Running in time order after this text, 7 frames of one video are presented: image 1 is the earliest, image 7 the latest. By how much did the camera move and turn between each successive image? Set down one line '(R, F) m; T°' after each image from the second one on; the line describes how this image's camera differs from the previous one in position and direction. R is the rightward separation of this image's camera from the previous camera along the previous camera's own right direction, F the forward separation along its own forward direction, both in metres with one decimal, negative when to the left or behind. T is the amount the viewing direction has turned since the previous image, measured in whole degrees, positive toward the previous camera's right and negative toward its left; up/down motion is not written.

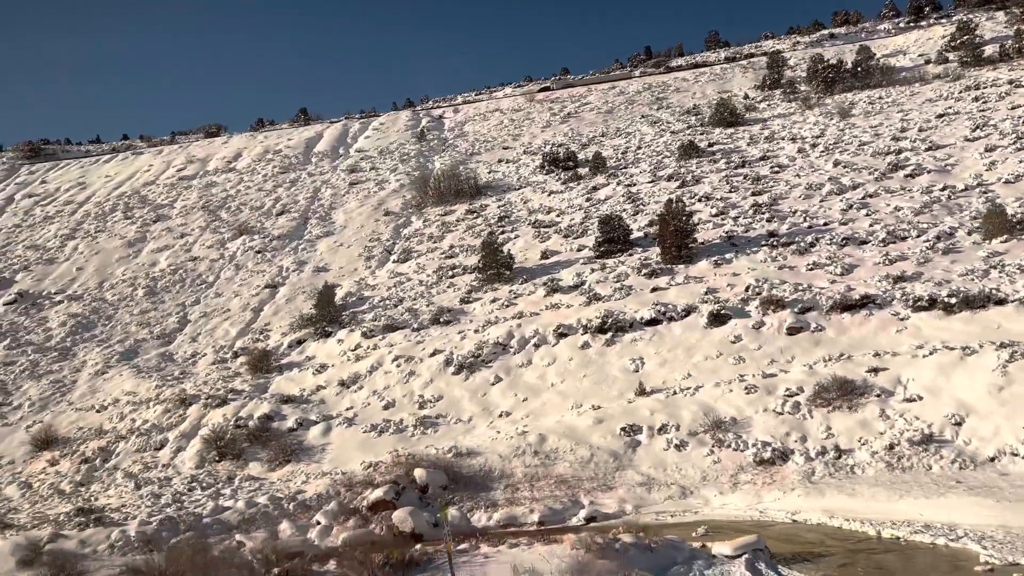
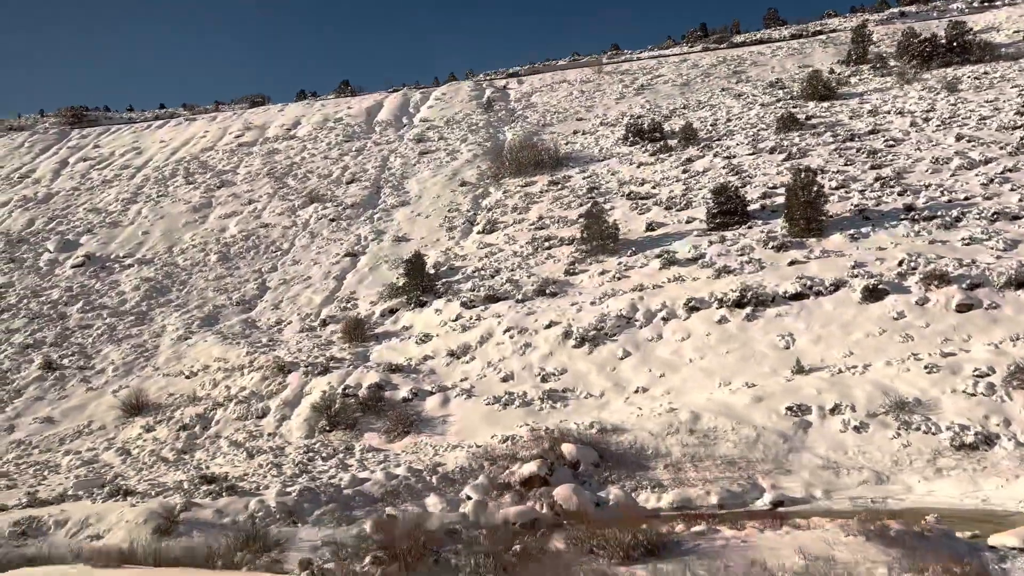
(-1.3, +0.5) m; -1°
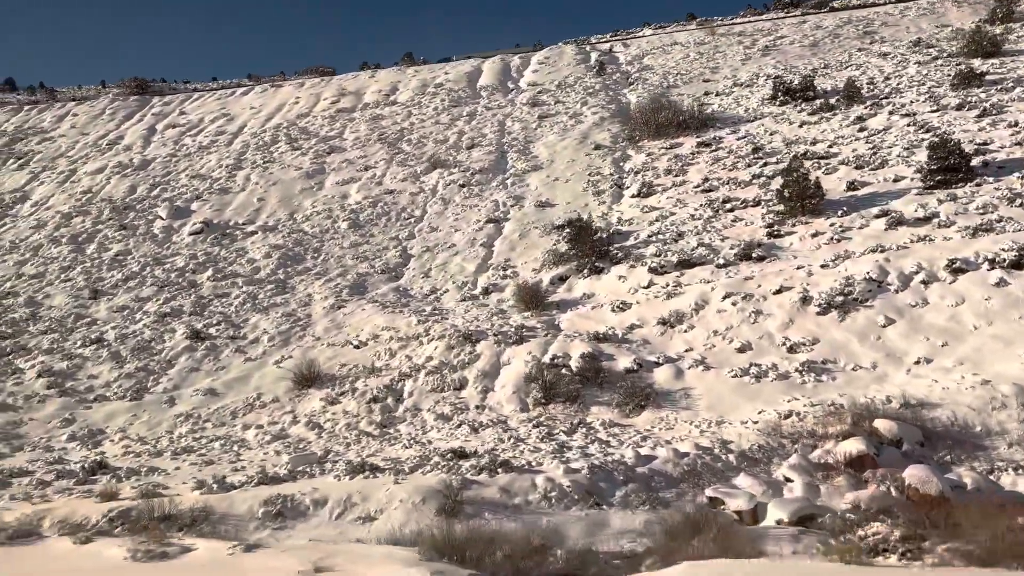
(-2.3, +0.9) m; -1°
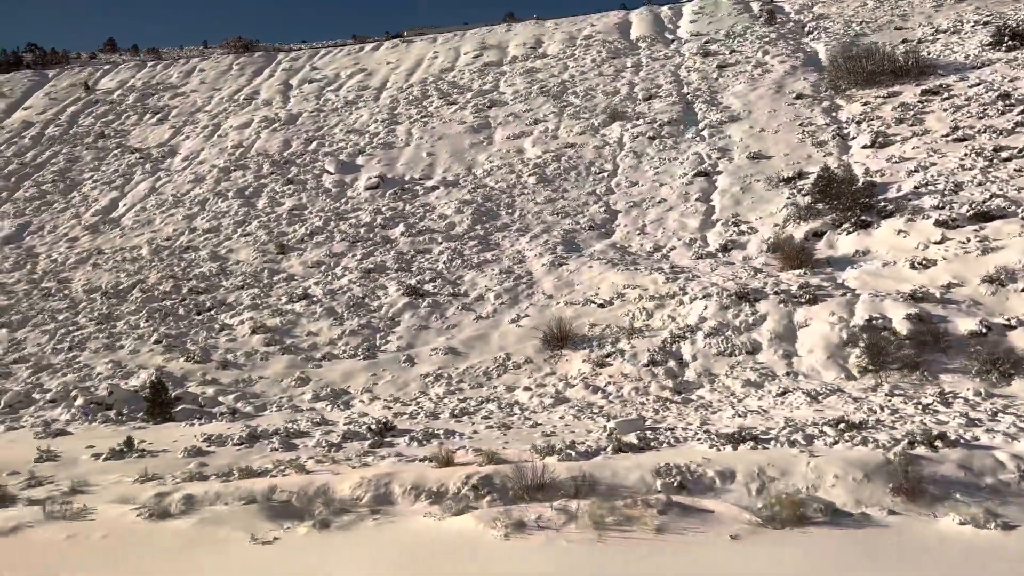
(-2.6, +0.9) m; -3°
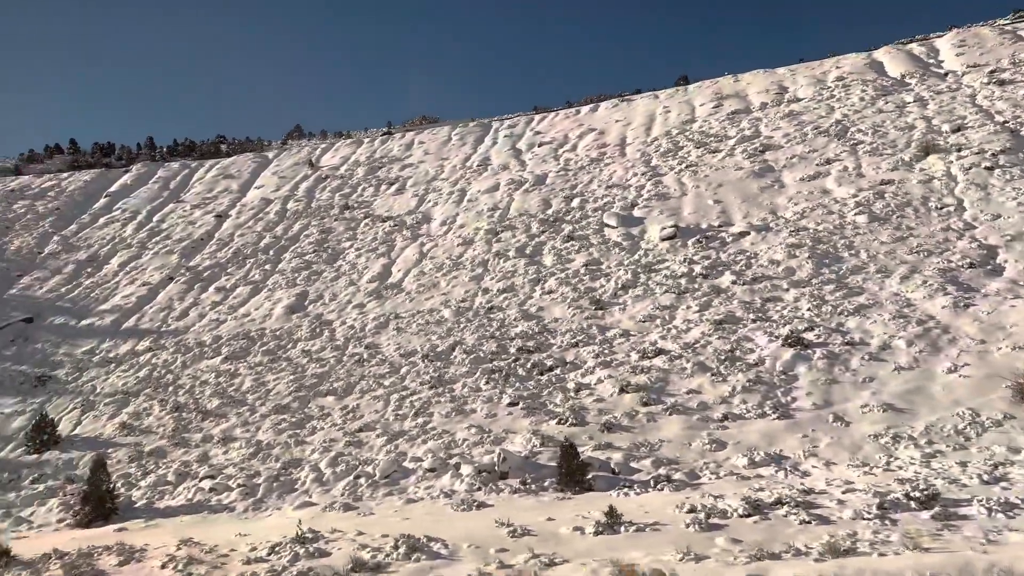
(-3.3, +0.9) m; -7°
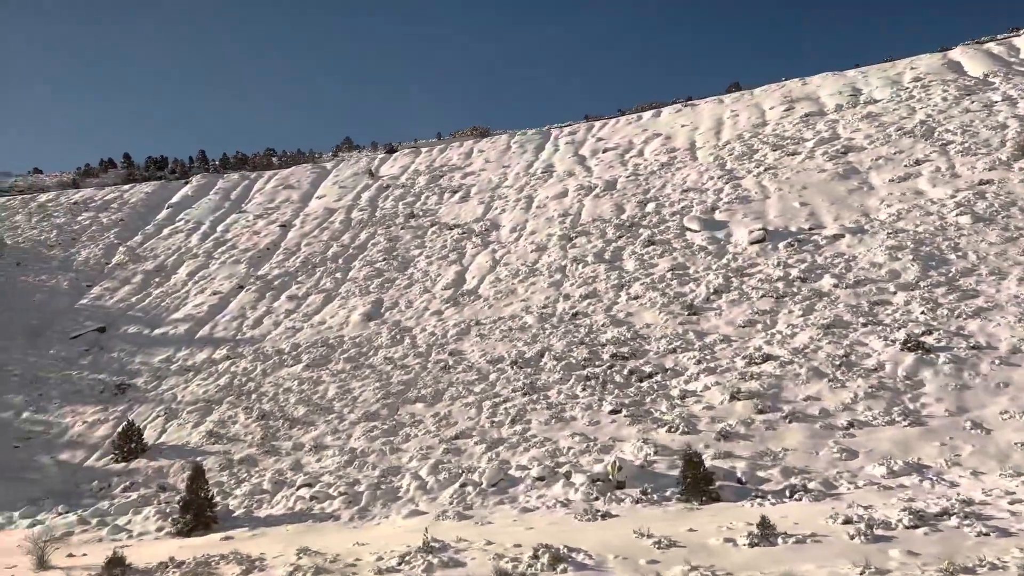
(-0.8, +0.2) m; -2°
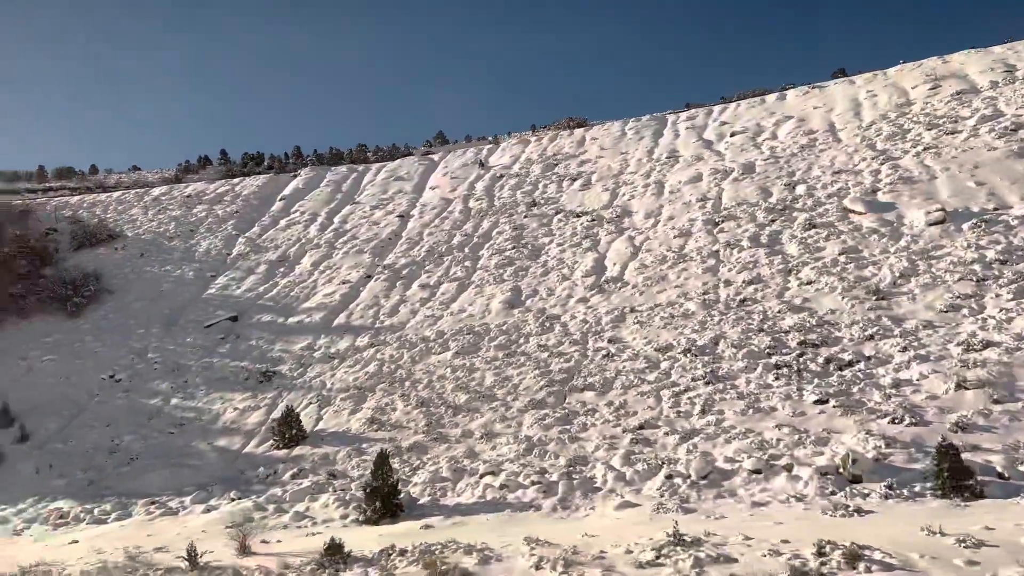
(-1.4, +0.4) m; -4°
